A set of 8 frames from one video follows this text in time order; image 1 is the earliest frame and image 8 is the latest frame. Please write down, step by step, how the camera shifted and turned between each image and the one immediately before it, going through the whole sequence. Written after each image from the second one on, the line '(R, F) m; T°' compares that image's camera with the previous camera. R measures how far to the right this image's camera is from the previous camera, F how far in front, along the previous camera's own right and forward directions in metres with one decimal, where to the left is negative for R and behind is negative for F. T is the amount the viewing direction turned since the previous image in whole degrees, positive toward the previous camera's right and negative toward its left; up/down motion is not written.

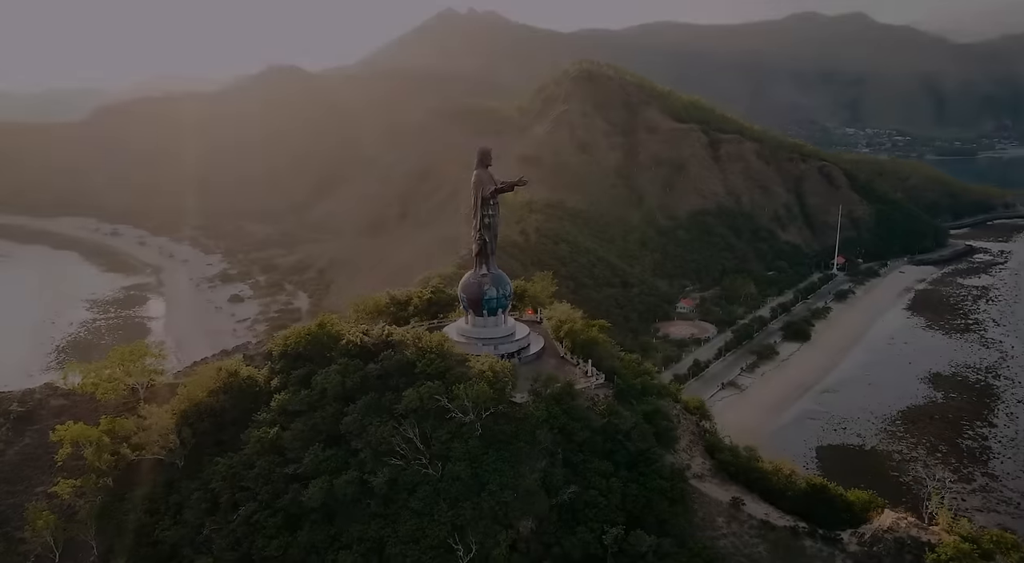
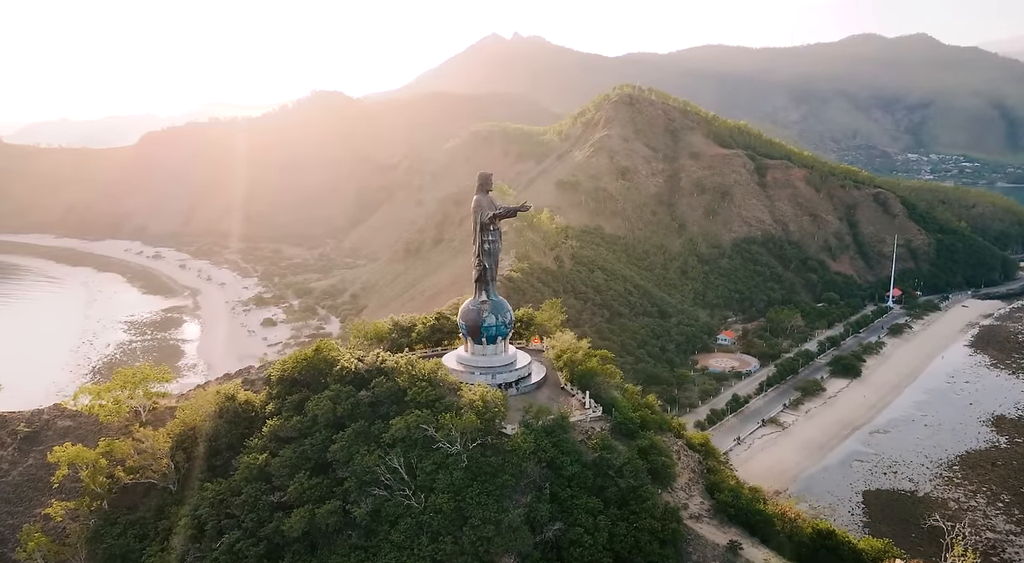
(+1.9, +0.9) m; -5°
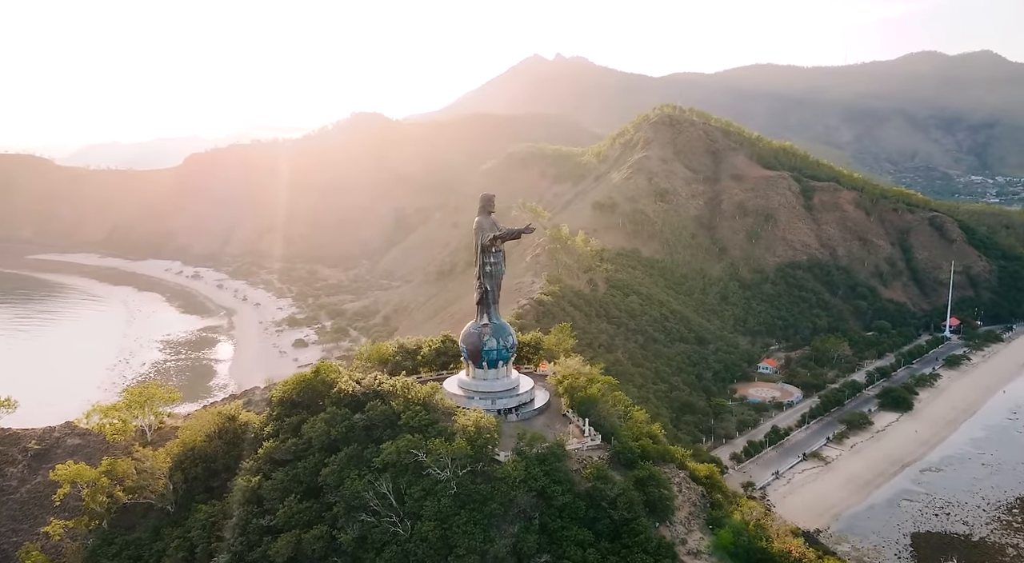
(+1.6, +0.8) m; -4°
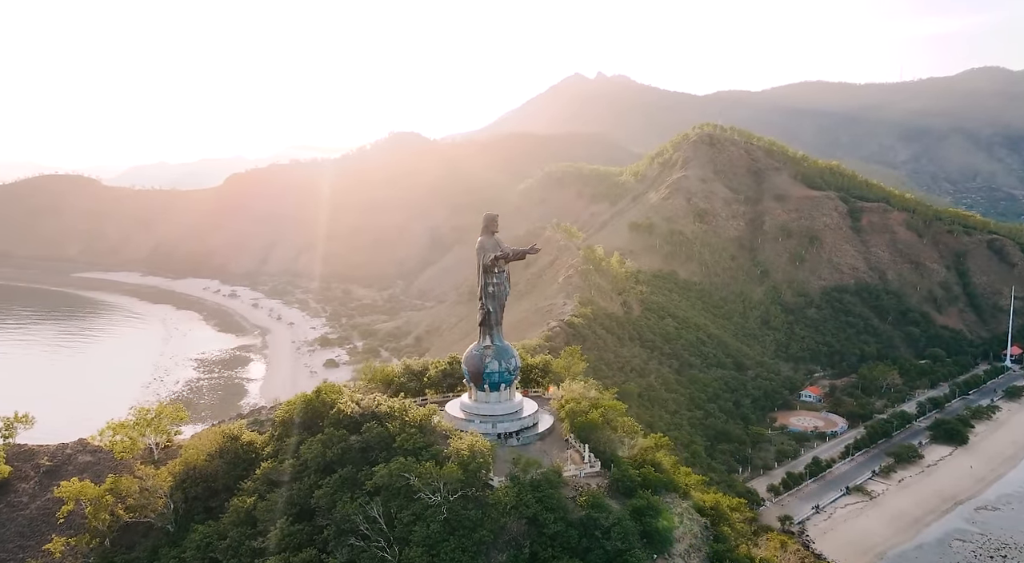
(+1.5, +0.6) m; -4°
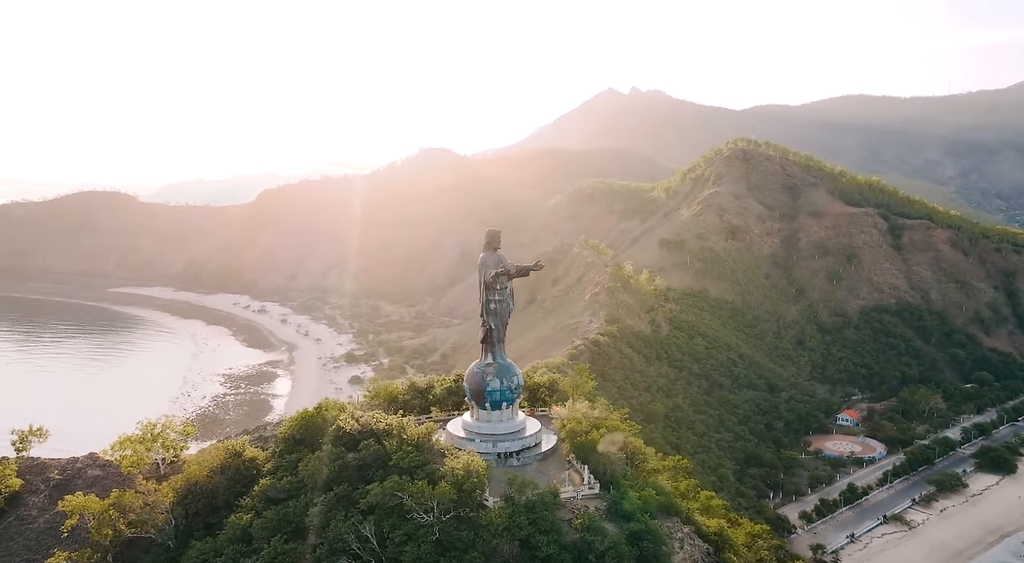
(+1.2, +0.4) m; -3°
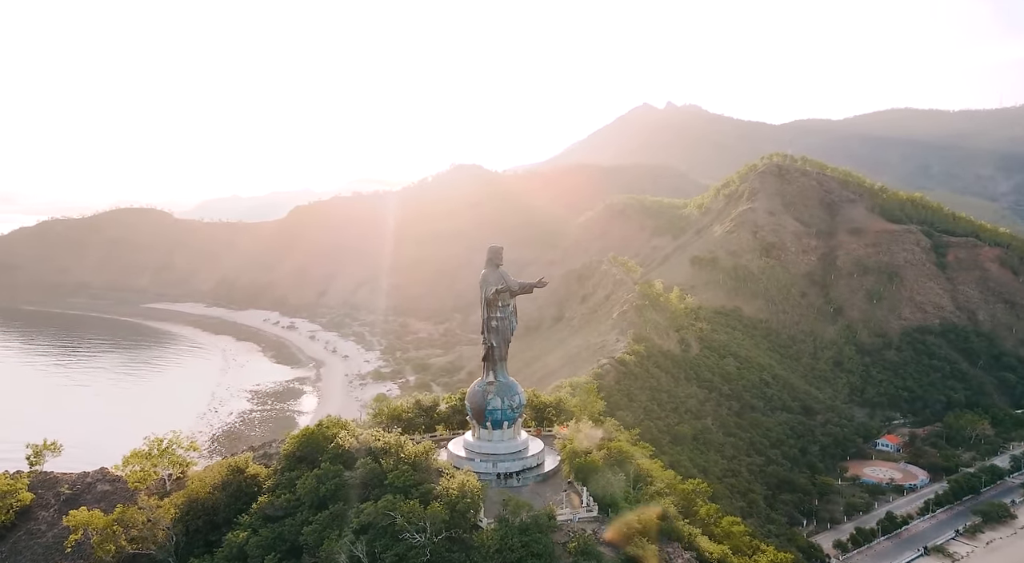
(+1.2, +0.4) m; -3°
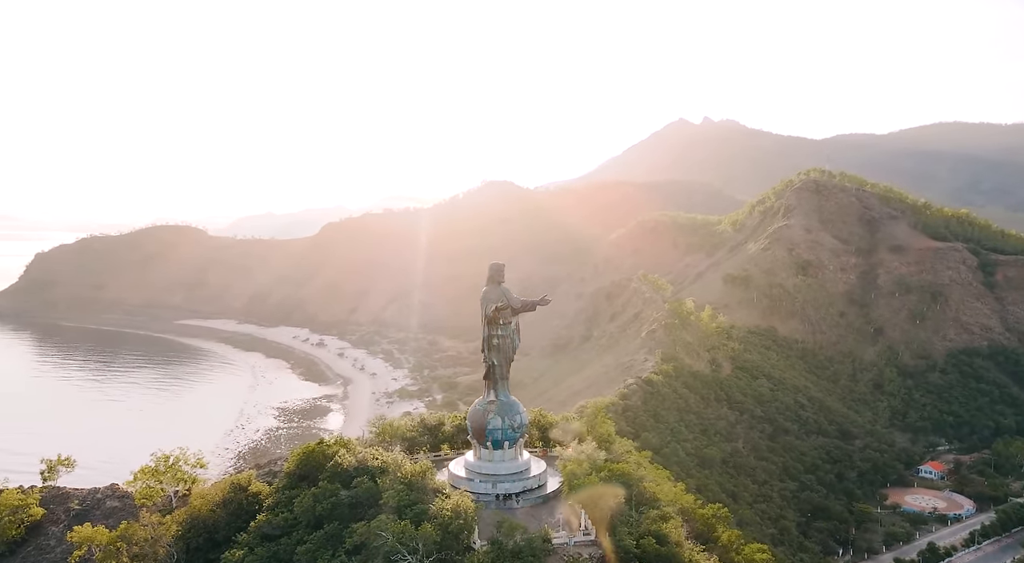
(+1.3, +0.3) m; -4°
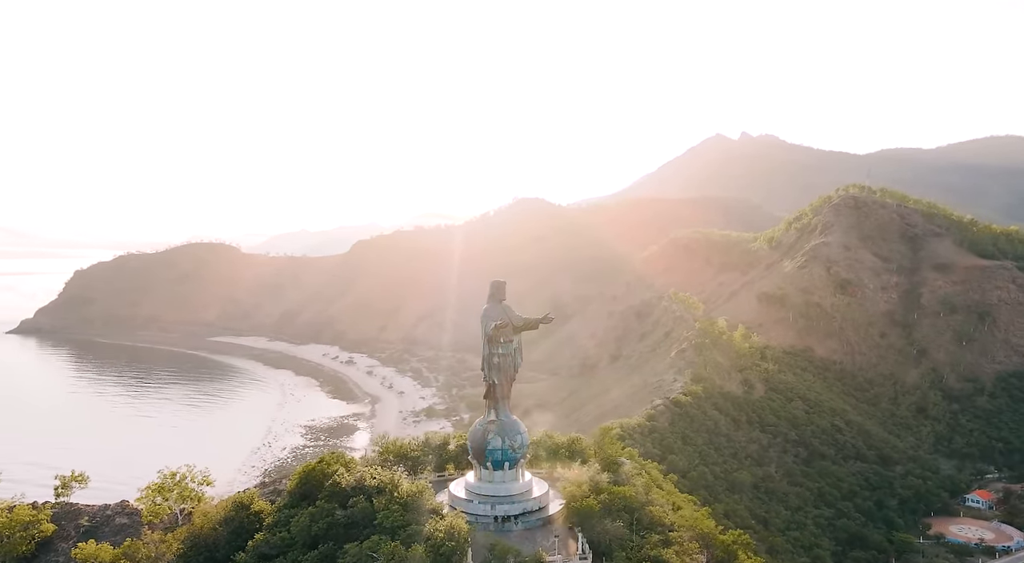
(+1.3, +0.3) m; -4°
